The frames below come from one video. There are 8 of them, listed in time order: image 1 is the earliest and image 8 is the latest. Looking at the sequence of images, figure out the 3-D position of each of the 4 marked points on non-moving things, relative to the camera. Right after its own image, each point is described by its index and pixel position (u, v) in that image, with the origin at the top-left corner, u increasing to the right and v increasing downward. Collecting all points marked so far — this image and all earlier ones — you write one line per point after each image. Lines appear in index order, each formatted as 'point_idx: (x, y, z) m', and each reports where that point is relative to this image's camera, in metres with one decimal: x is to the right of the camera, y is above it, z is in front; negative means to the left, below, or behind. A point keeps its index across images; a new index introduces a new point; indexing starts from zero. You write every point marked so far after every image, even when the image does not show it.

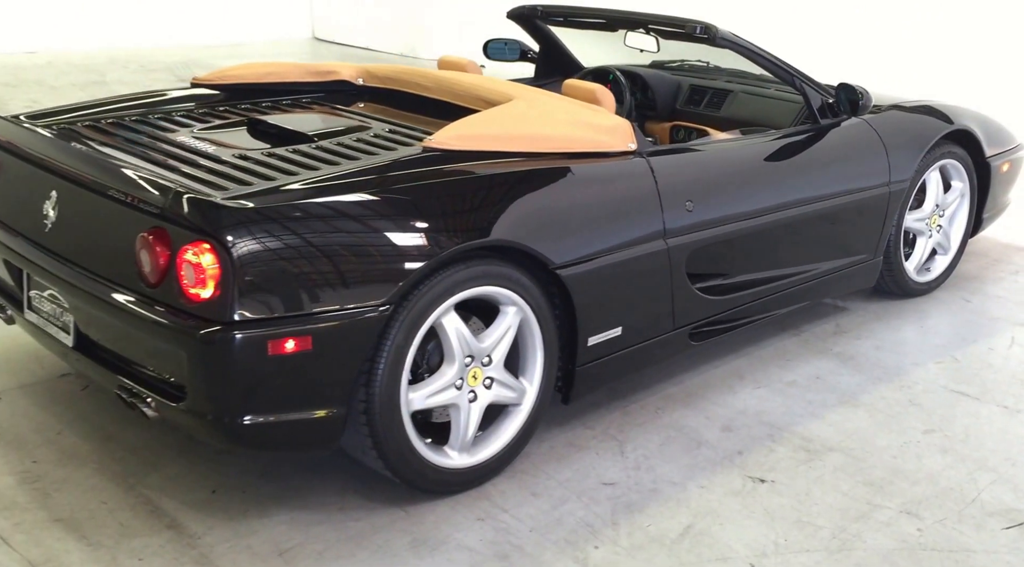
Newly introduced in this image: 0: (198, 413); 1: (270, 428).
0: (-0.6, -0.3, +2.2) m
1: (-0.5, -0.3, +2.2) m
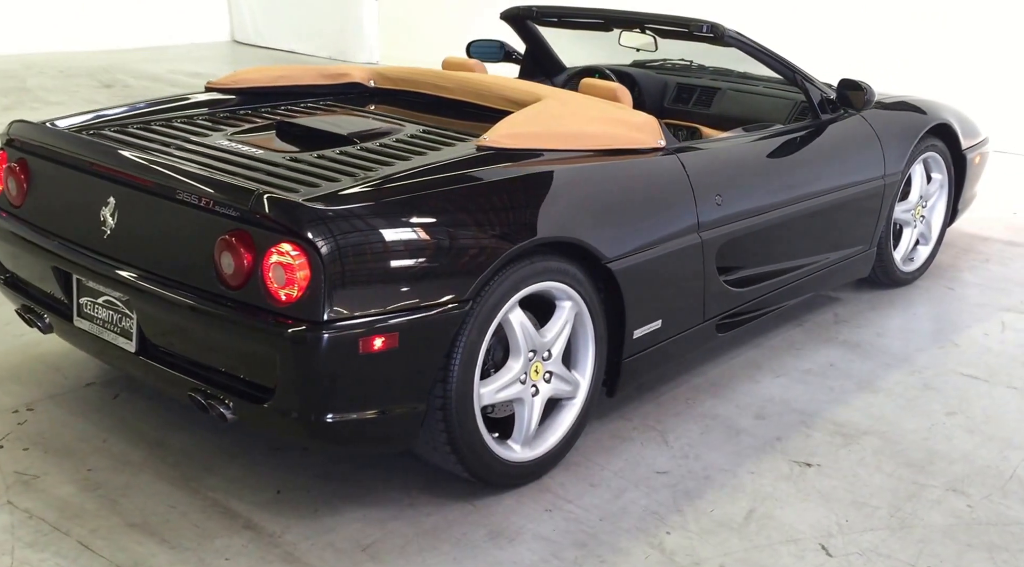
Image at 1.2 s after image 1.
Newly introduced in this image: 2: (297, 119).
0: (-0.5, -0.3, +2.2) m
1: (-0.3, -0.3, +2.2) m
2: (-0.7, +0.5, +3.2) m
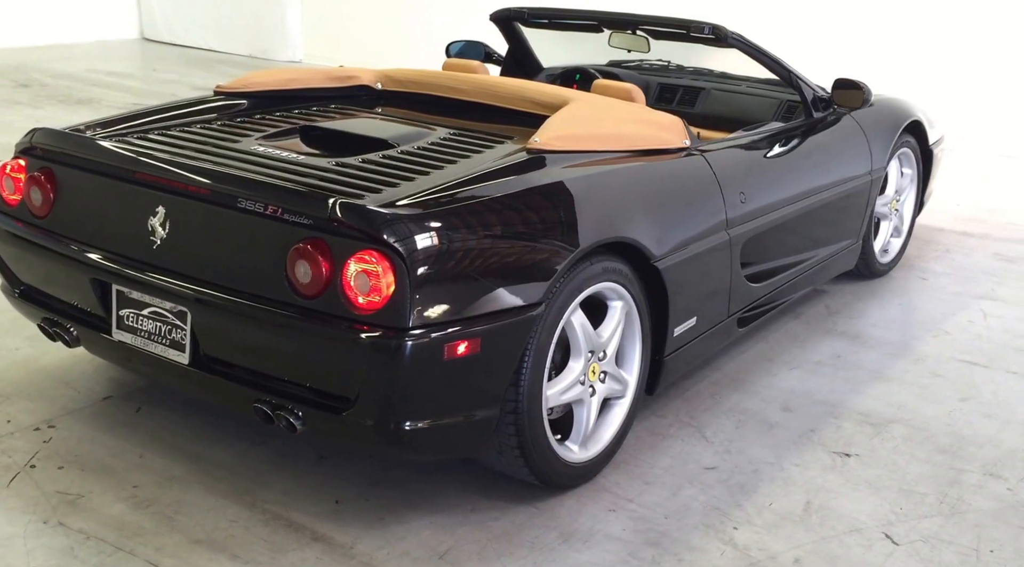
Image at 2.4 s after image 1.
0: (-0.3, -0.3, +2.2) m
1: (-0.2, -0.3, +2.2) m
2: (-0.6, +0.5, +3.2) m
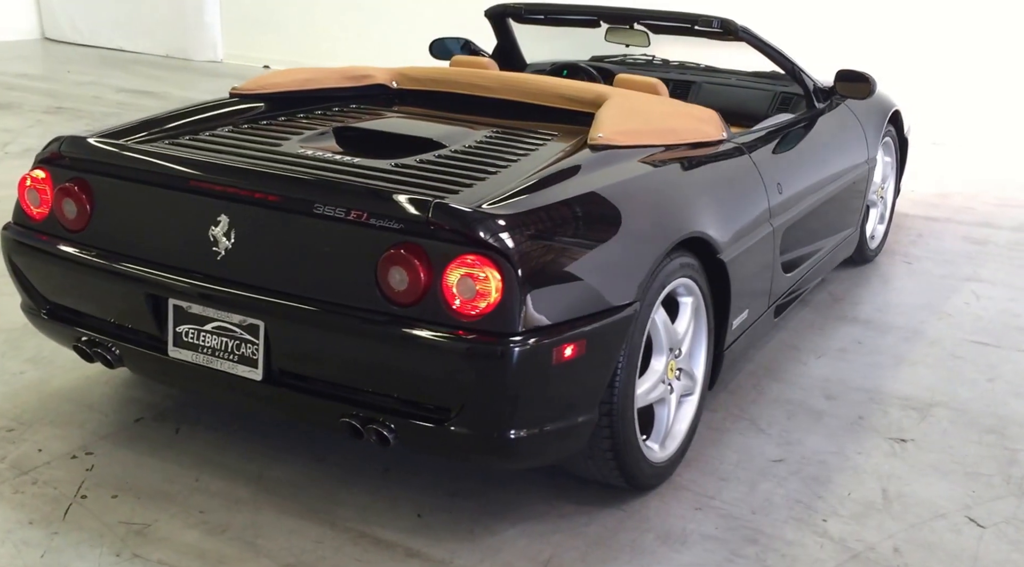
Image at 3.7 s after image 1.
0: (-0.1, -0.3, +2.1) m
1: (0.0, -0.3, +2.1) m
2: (-0.5, +0.5, +3.1) m
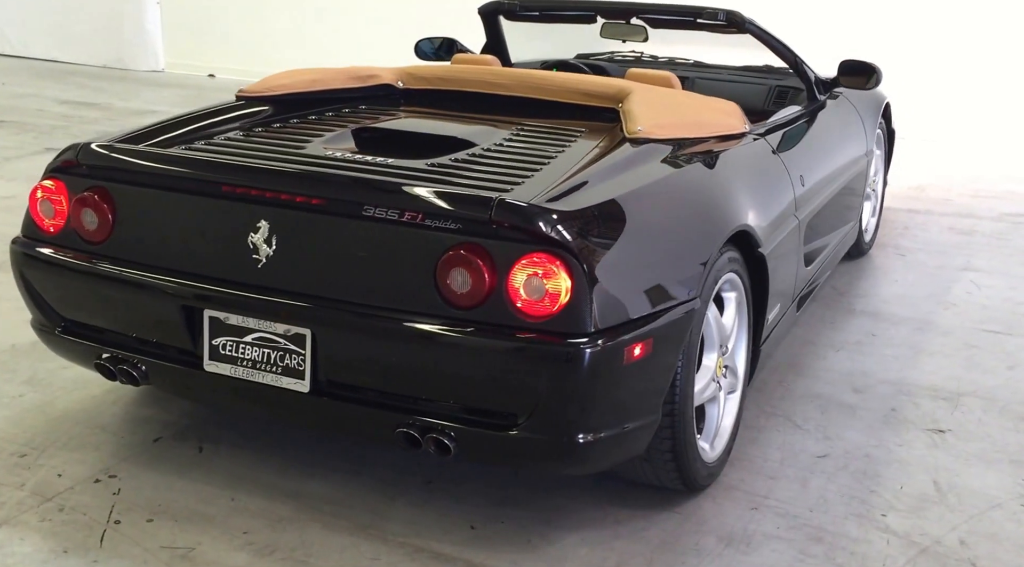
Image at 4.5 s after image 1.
0: (+0.1, -0.3, +2.0) m
1: (+0.2, -0.3, +2.1) m
2: (-0.4, +0.5, +3.0) m
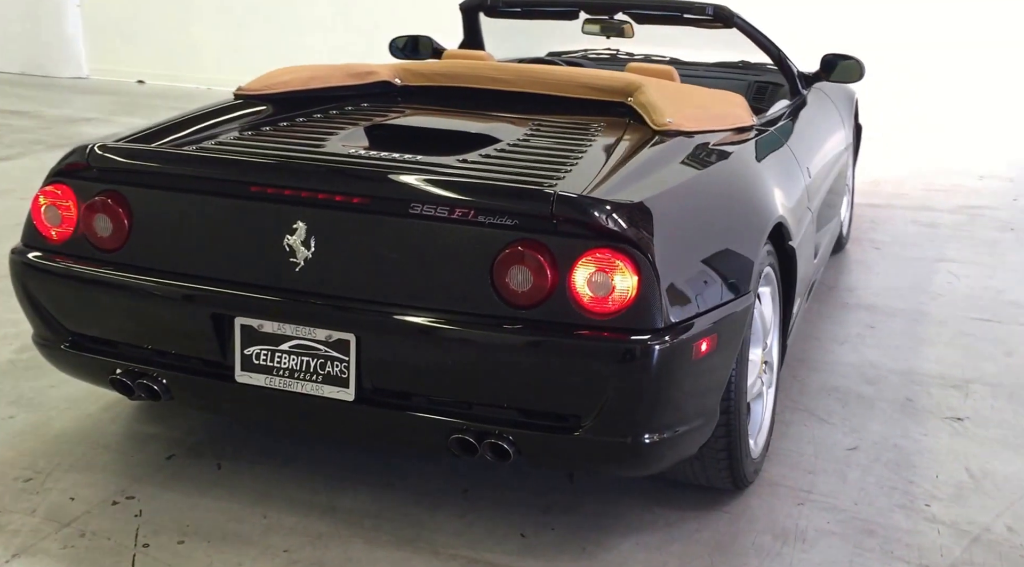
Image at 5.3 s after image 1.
0: (+0.2, -0.3, +2.0) m
1: (+0.3, -0.3, +2.0) m
2: (-0.4, +0.5, +2.9) m
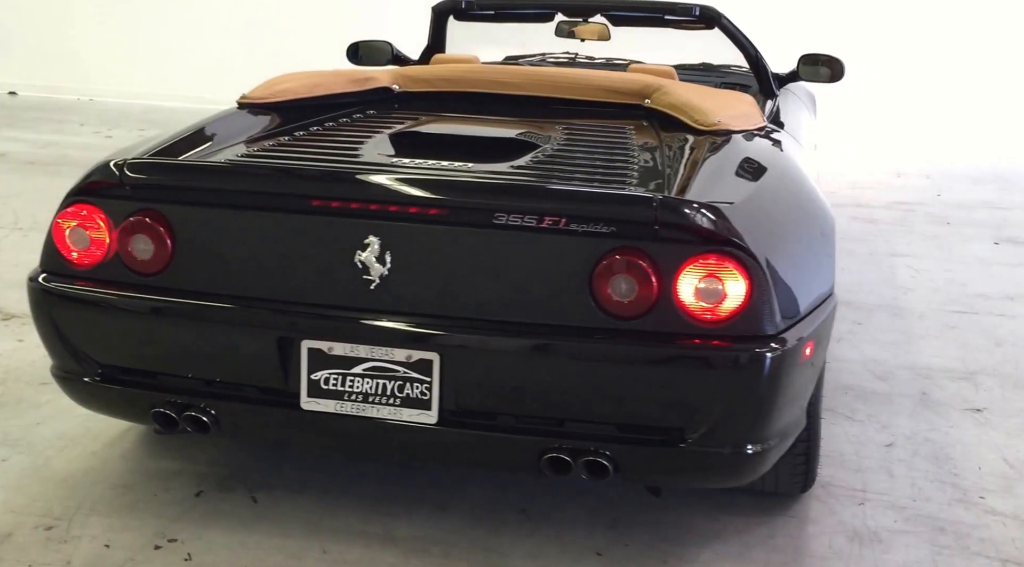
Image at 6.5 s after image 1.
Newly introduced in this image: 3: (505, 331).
0: (+0.4, -0.3, +1.9) m
1: (+0.5, -0.3, +2.0) m
2: (-0.3, +0.4, +2.8) m
3: (0.0, -0.1, +1.9) m
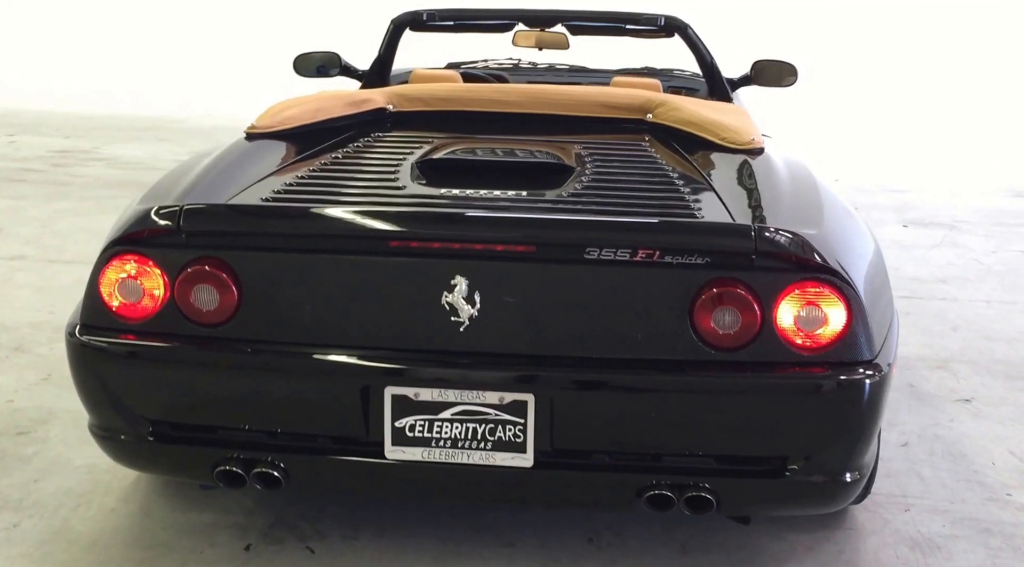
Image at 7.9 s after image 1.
0: (+0.5, -0.4, +1.9) m
1: (+0.7, -0.4, +2.0) m
2: (-0.3, +0.4, +2.7) m
3: (+0.2, -0.2, +1.8) m
